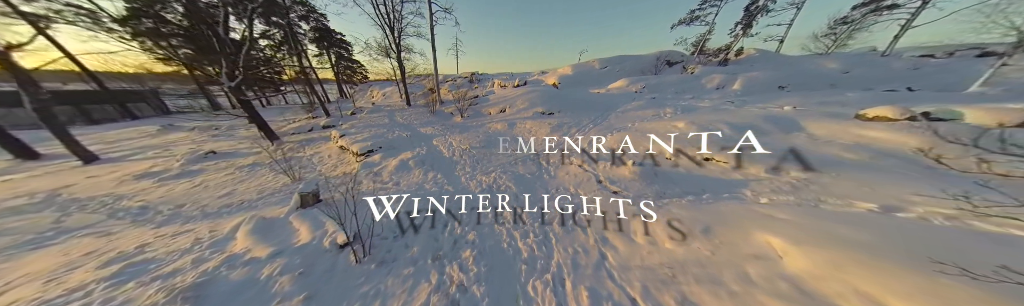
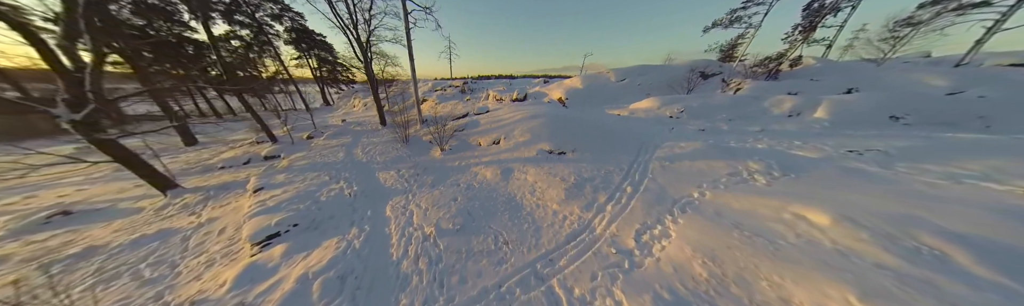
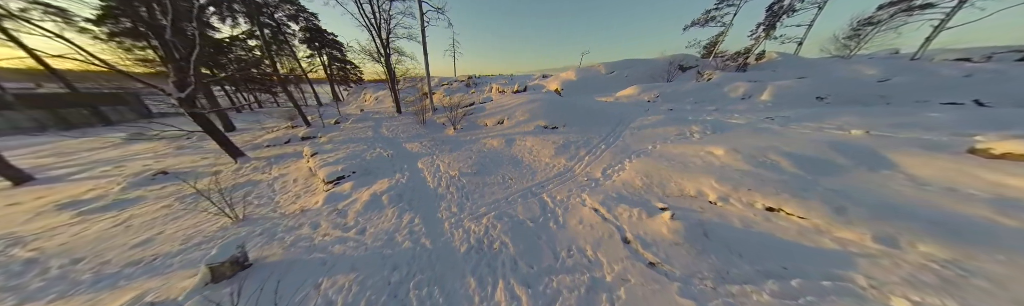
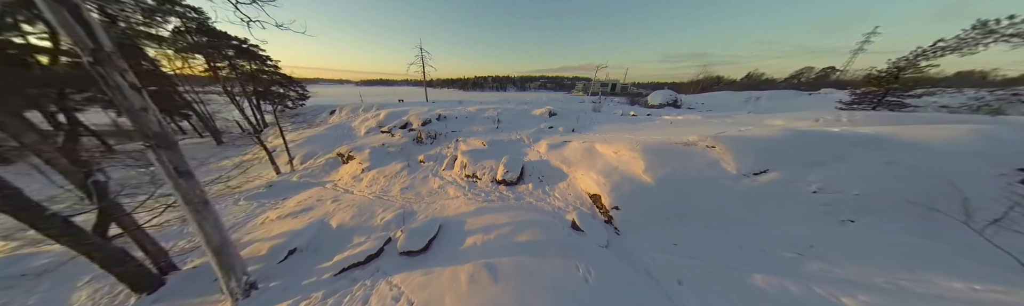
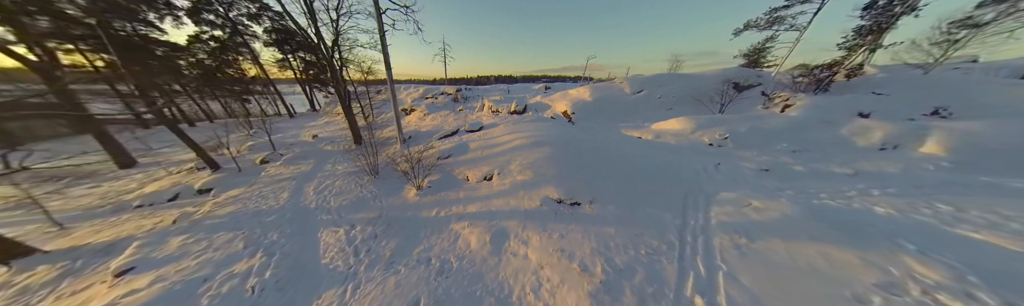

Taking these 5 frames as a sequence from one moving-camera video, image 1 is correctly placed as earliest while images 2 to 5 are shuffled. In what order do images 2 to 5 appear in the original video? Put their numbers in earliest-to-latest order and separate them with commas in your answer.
3, 2, 5, 4
